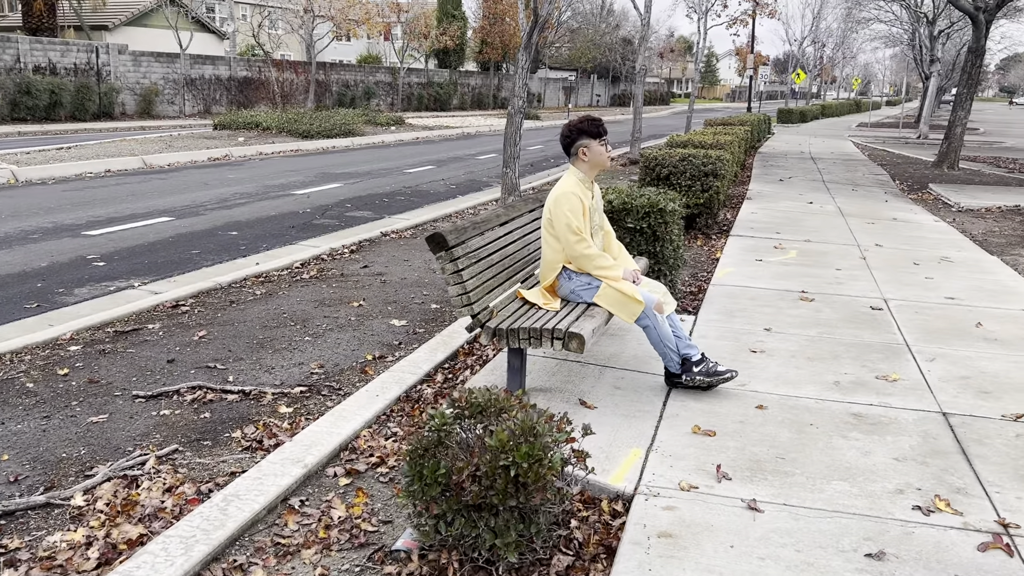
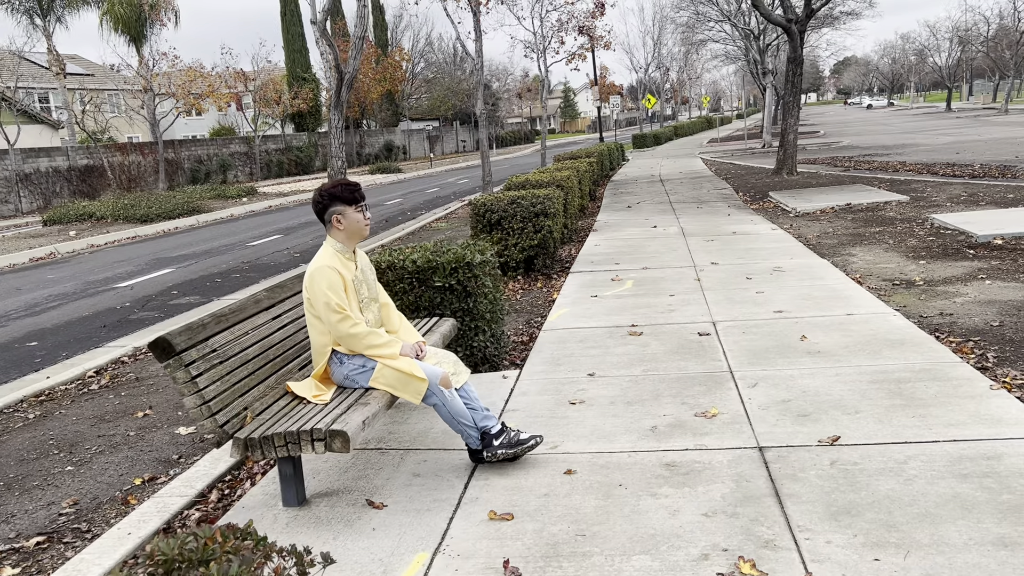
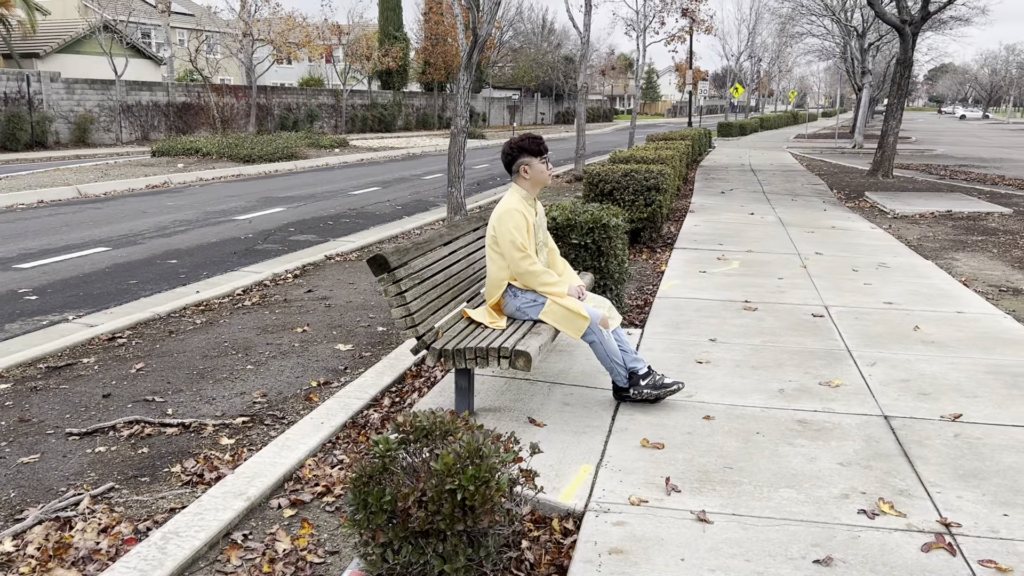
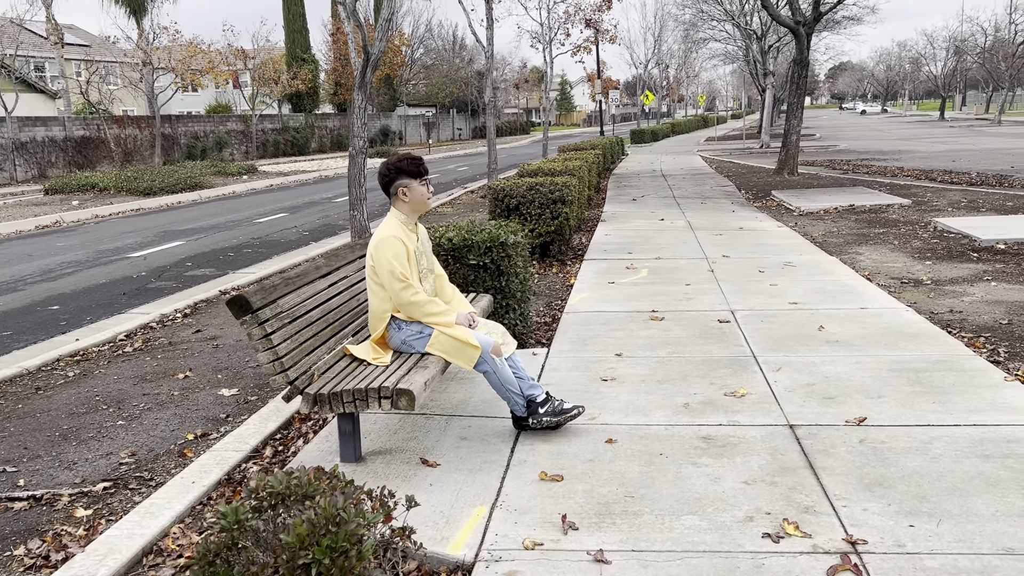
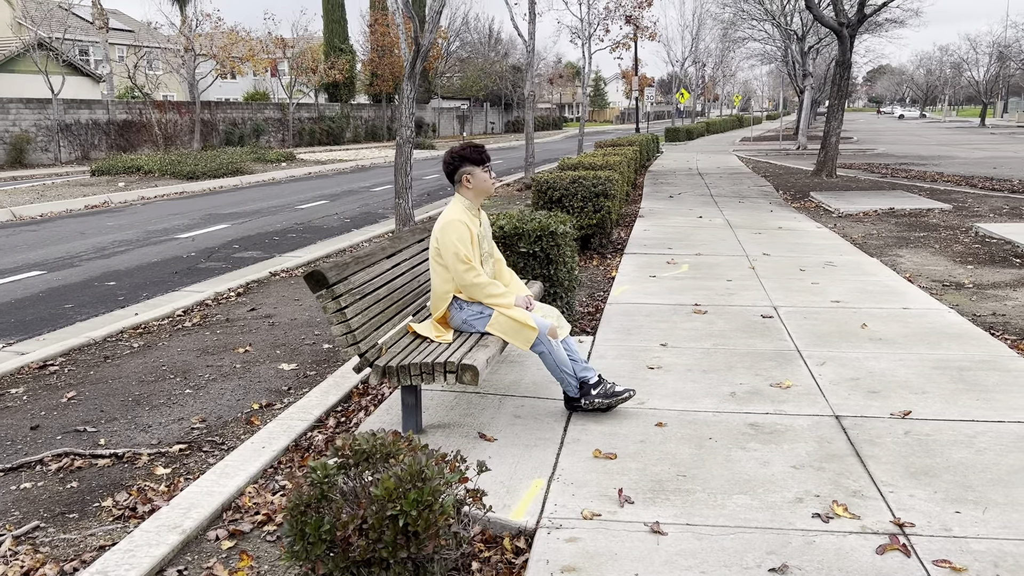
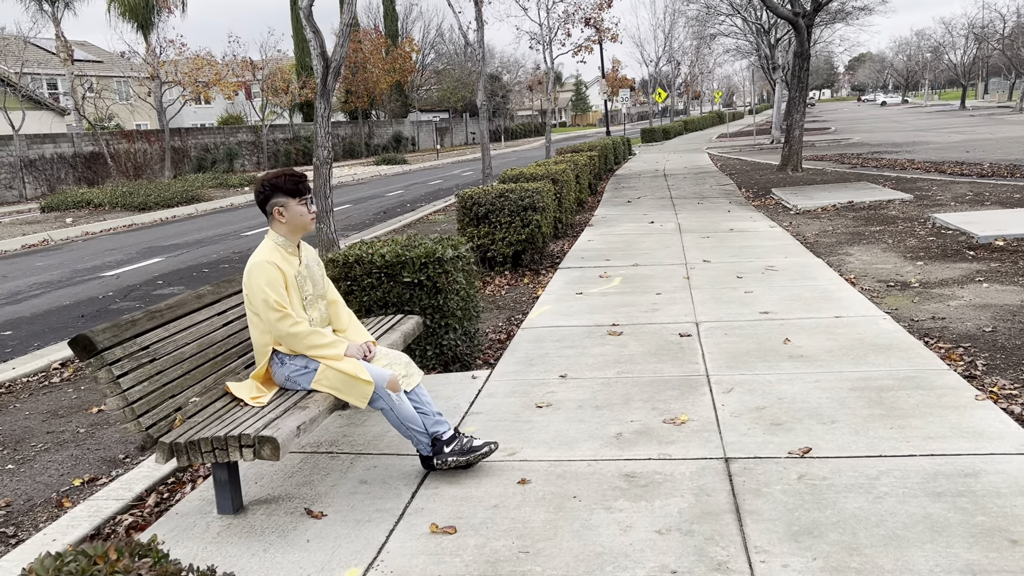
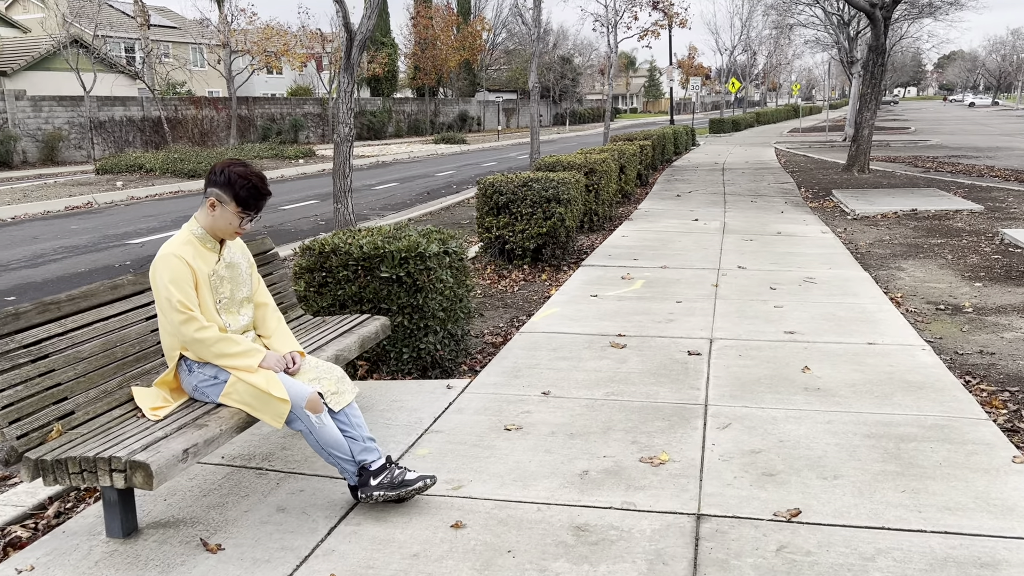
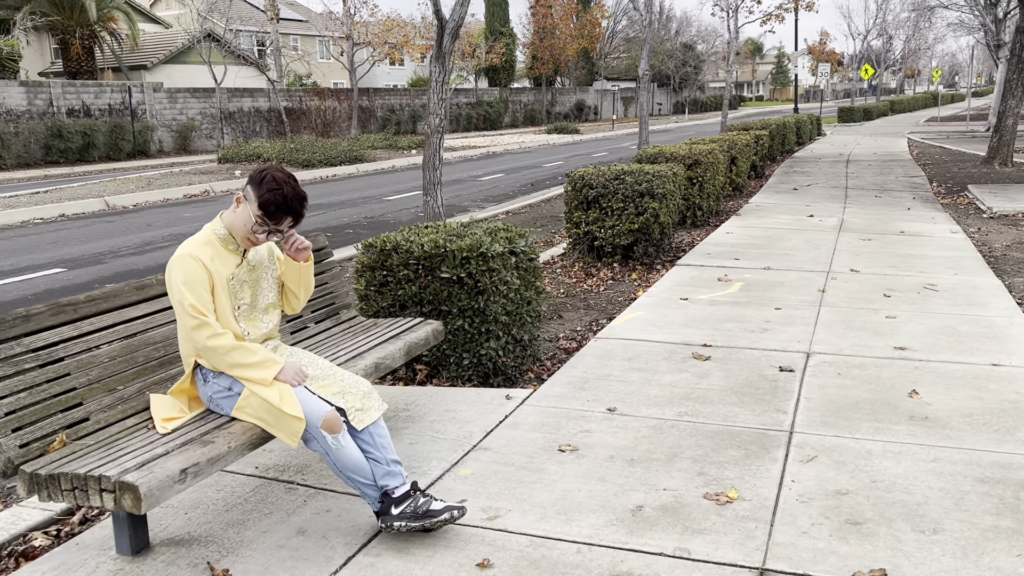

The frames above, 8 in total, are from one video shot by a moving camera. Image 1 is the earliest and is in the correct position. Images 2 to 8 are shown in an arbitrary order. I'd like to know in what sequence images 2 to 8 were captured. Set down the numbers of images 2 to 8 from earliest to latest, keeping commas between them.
3, 5, 4, 2, 6, 7, 8
